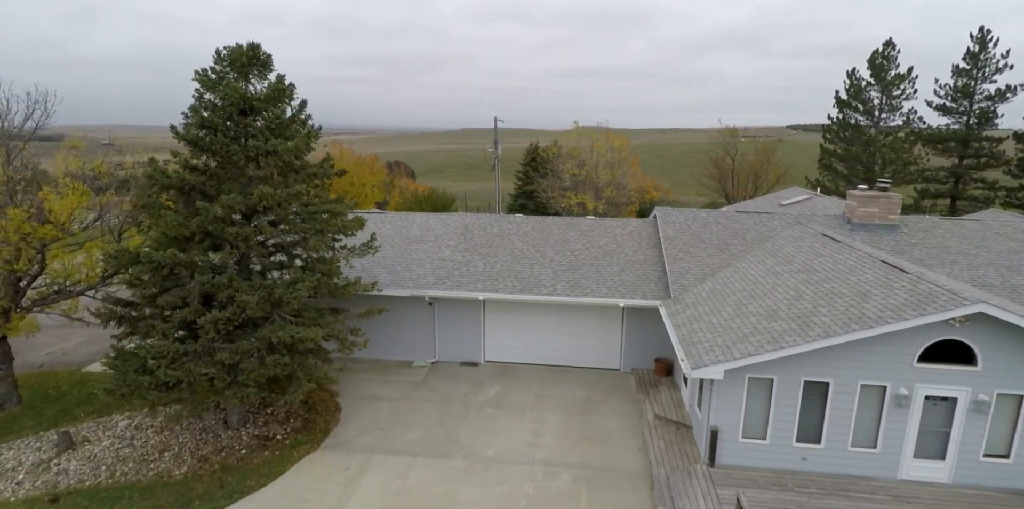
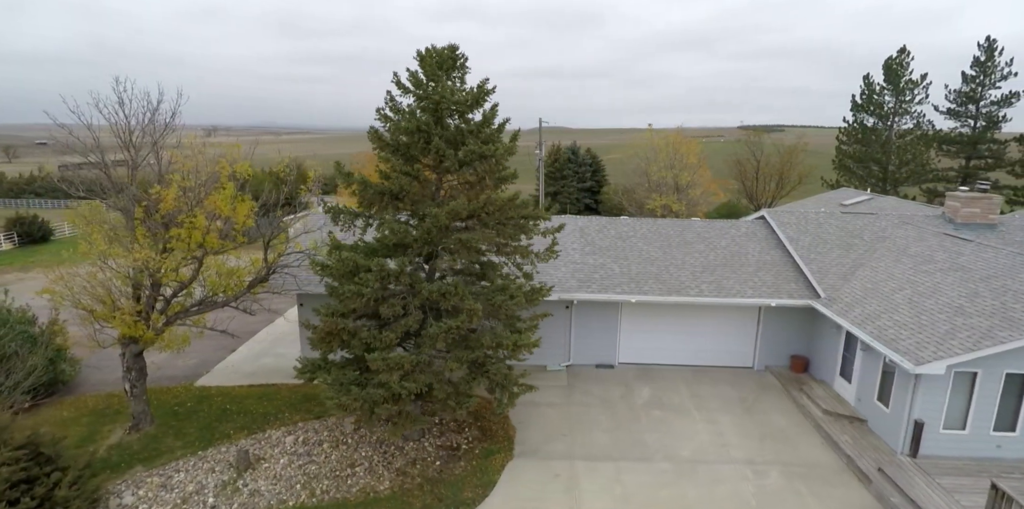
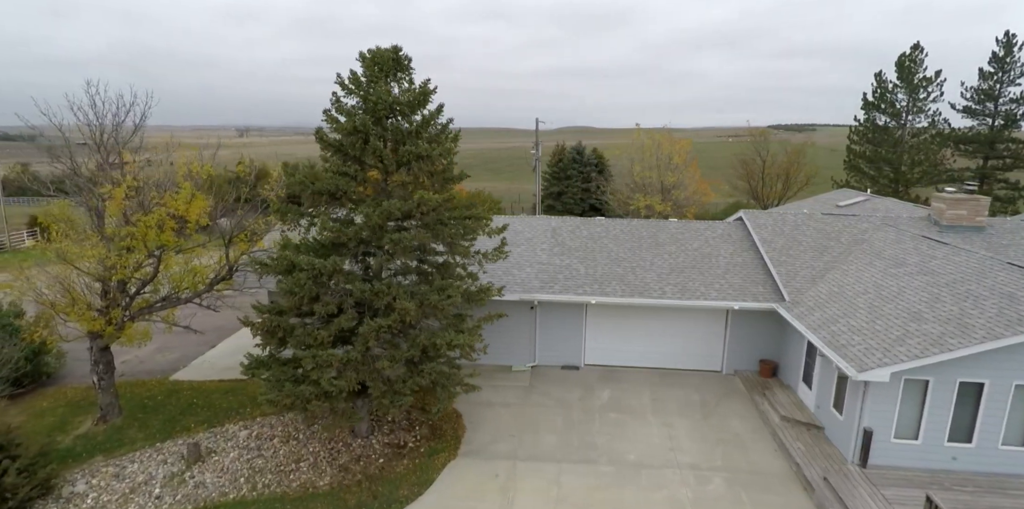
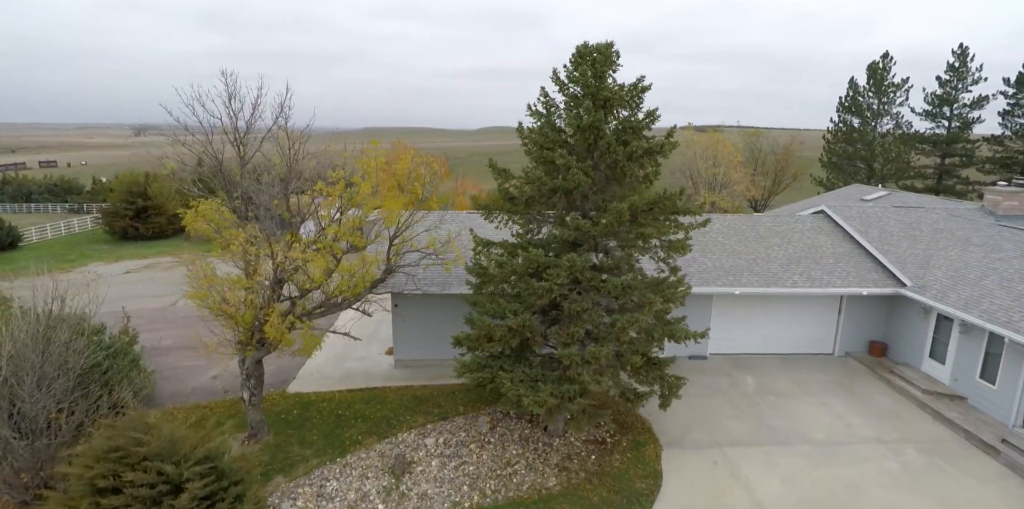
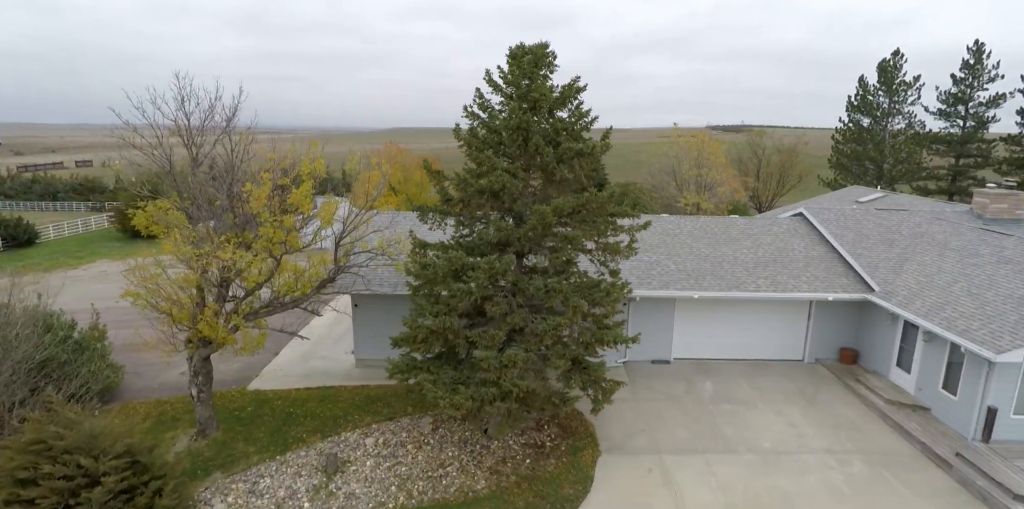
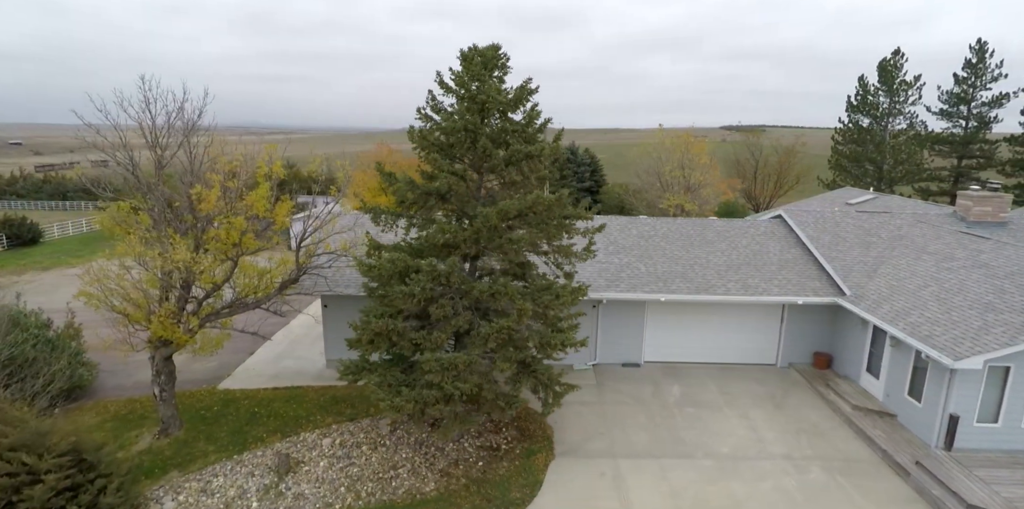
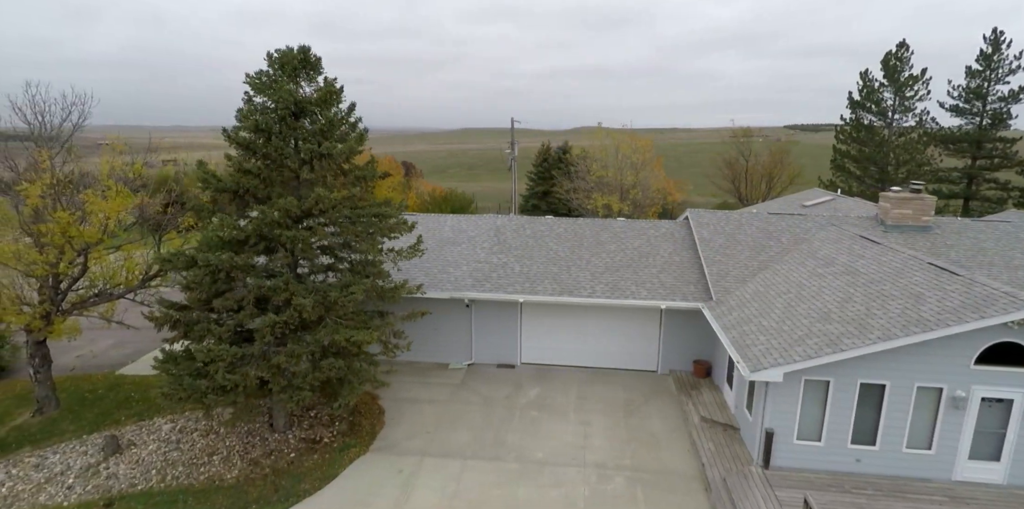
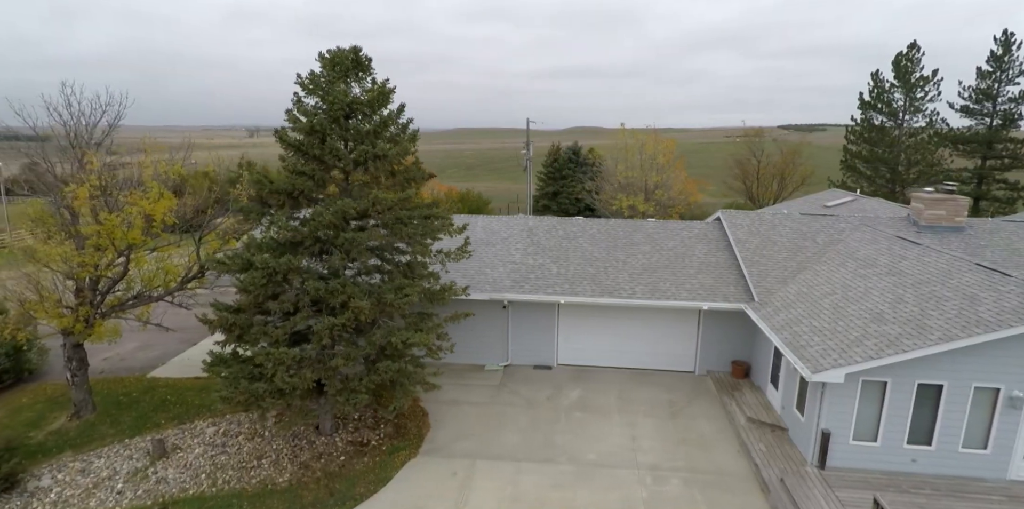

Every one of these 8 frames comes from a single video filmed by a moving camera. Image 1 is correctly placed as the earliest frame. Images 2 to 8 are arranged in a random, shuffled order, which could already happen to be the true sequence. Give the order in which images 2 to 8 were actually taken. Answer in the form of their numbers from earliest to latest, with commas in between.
7, 8, 3, 2, 6, 5, 4
